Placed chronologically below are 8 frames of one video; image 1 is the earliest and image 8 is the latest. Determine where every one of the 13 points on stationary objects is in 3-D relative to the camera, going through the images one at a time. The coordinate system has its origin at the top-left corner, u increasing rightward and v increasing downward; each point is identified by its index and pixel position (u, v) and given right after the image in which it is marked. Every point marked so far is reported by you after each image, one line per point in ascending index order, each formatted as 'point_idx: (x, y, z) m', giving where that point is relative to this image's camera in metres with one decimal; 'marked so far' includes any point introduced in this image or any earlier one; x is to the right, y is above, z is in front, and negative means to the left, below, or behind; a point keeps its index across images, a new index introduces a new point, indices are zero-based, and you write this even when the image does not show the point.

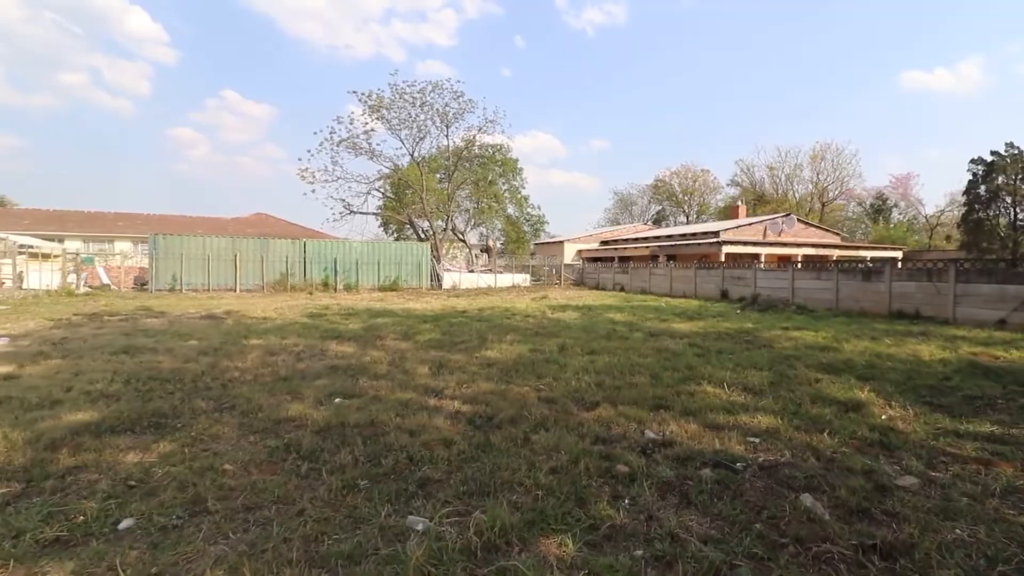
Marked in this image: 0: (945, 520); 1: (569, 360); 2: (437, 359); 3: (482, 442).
0: (+2.2, -1.1, +2.5) m
1: (+0.8, -0.9, +6.4) m
2: (-1.0, -0.9, +6.6) m
3: (-0.2, -1.1, +3.5) m
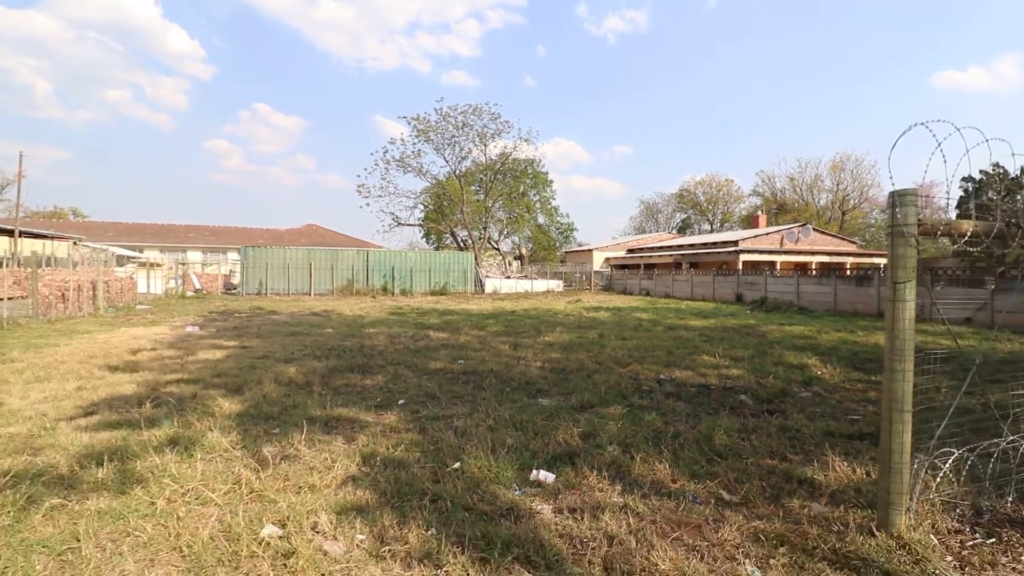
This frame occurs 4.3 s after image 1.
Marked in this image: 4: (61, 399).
0: (+2.9, -1.1, +4.8) m
1: (+1.7, -1.0, +8.8) m
2: (0.0, -1.0, +9.1) m
3: (+0.6, -1.1, +5.9) m
4: (-4.2, -1.0, +4.6) m
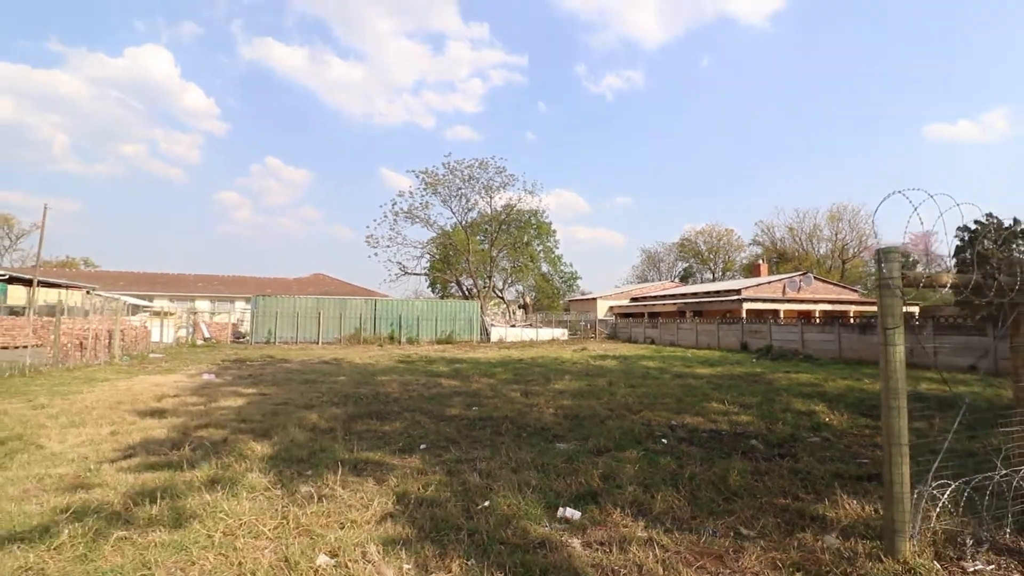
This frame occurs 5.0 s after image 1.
0: (+3.1, -1.6, +4.9) m
1: (+1.9, -1.9, +8.9) m
2: (+0.2, -1.9, +9.3) m
3: (+0.8, -1.7, +6.1) m
4: (-4.0, -1.5, +4.8) m
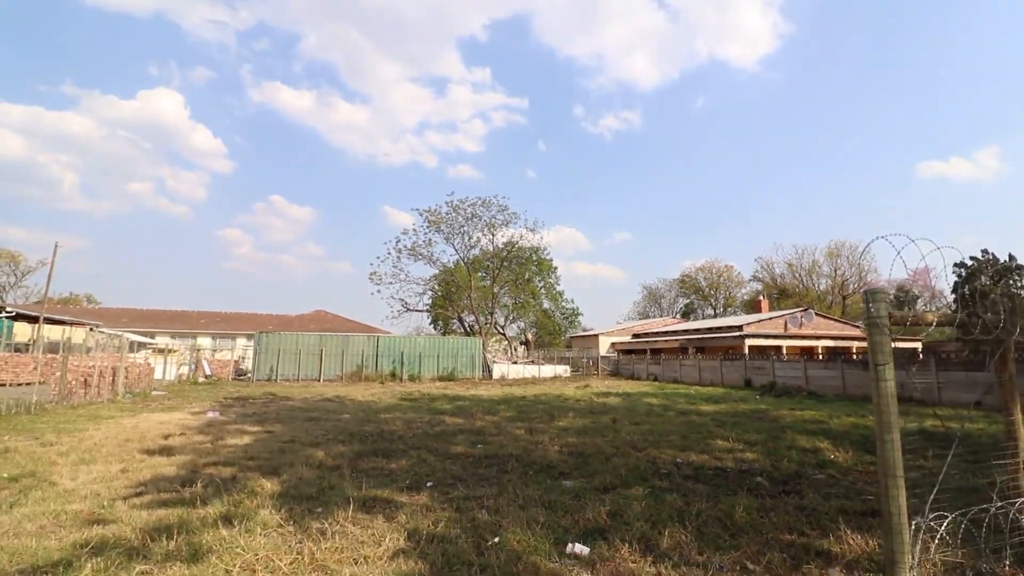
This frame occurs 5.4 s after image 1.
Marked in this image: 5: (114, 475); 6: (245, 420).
0: (+3.2, -2.0, +5.0) m
1: (+2.0, -2.5, +8.9) m
2: (+0.3, -2.6, +9.3) m
3: (+0.9, -2.2, +6.1) m
4: (-4.0, -1.9, +4.8) m
5: (-4.1, -1.9, +5.0) m
6: (-5.1, -2.6, +9.4) m
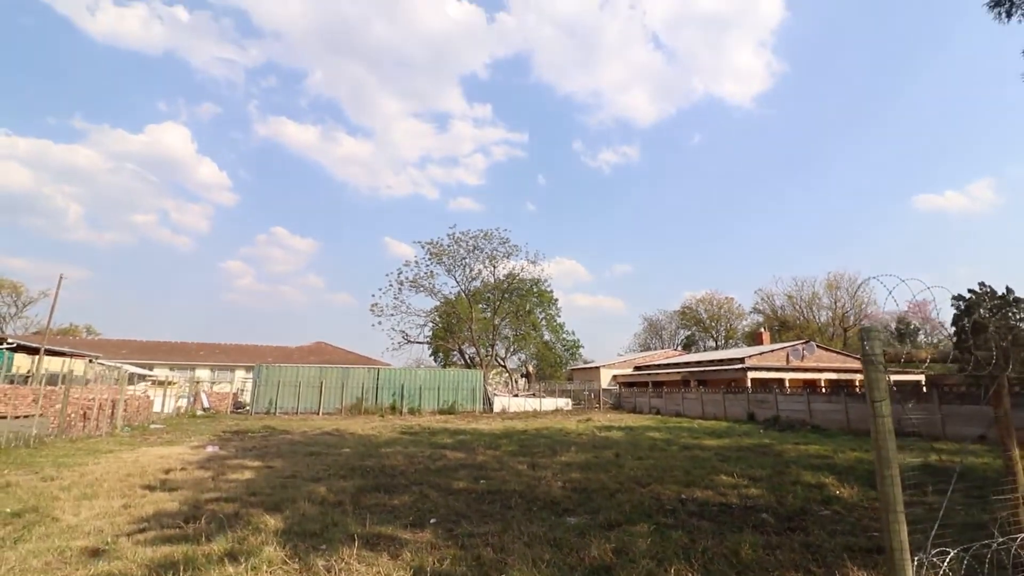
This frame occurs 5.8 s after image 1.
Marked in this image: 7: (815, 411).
0: (+3.2, -2.4, +4.9) m
1: (+2.1, -3.2, +8.9) m
2: (+0.3, -3.3, +9.2) m
3: (+0.9, -2.6, +6.0) m
4: (-3.9, -2.2, +4.8) m
5: (-4.0, -2.3, +4.9) m
6: (-5.1, -3.2, +9.3) m
7: (+10.0, -4.0, +16.0) m
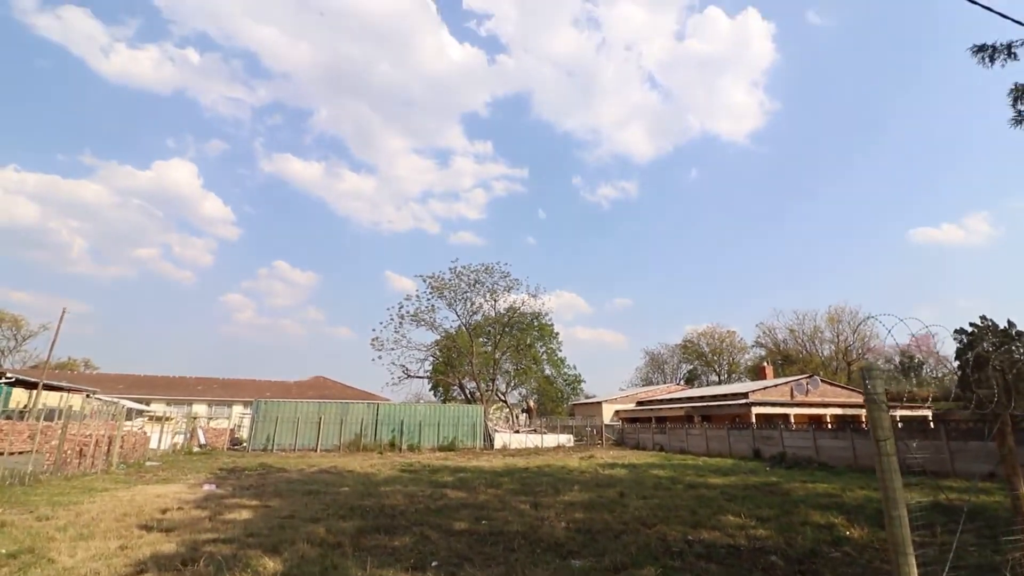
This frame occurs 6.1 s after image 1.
0: (+3.3, -2.7, +4.8) m
1: (+2.1, -3.8, +8.7) m
2: (+0.4, -3.9, +9.0) m
3: (+1.0, -3.0, +5.9) m
4: (-3.9, -2.6, +4.7) m
5: (-4.0, -2.6, +4.8) m
6: (-5.1, -3.9, +9.1) m
7: (+10.0, -5.2, +15.8) m
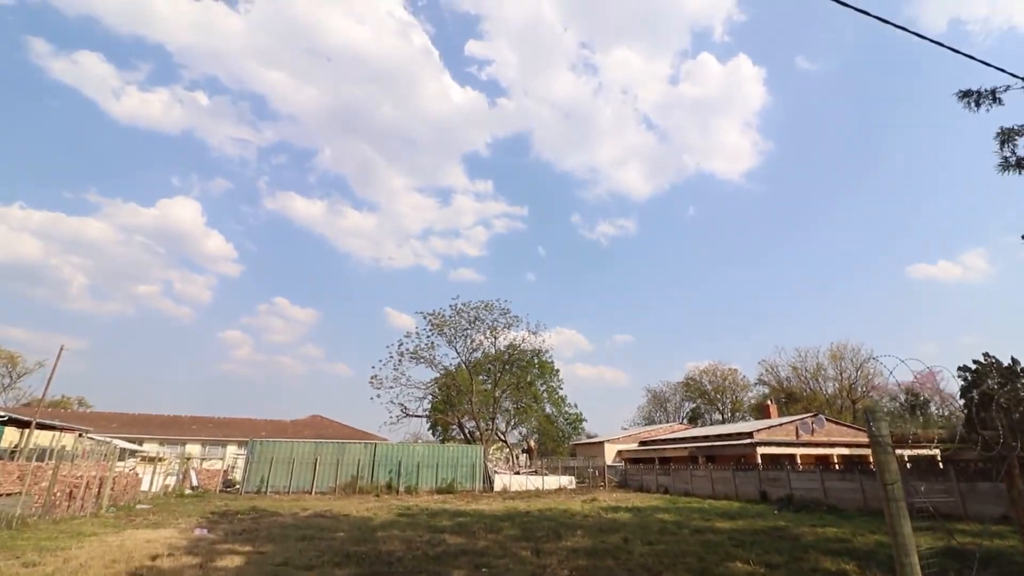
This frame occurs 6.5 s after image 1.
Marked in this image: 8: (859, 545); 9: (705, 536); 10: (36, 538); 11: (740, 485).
0: (+3.3, -3.1, +4.6) m
1: (+2.1, -4.5, +8.4) m
2: (+0.4, -4.6, +8.7) m
3: (+1.0, -3.5, +5.7) m
4: (-3.9, -3.0, +4.5) m
5: (-4.0, -3.0, +4.7) m
6: (-5.1, -4.6, +8.8) m
7: (+10.1, -6.4, +15.4) m
8: (+6.2, -4.6, +8.7) m
9: (+3.8, -4.9, +9.6) m
10: (-8.2, -4.3, +8.4) m
11: (+9.0, -7.7, +19.1) m
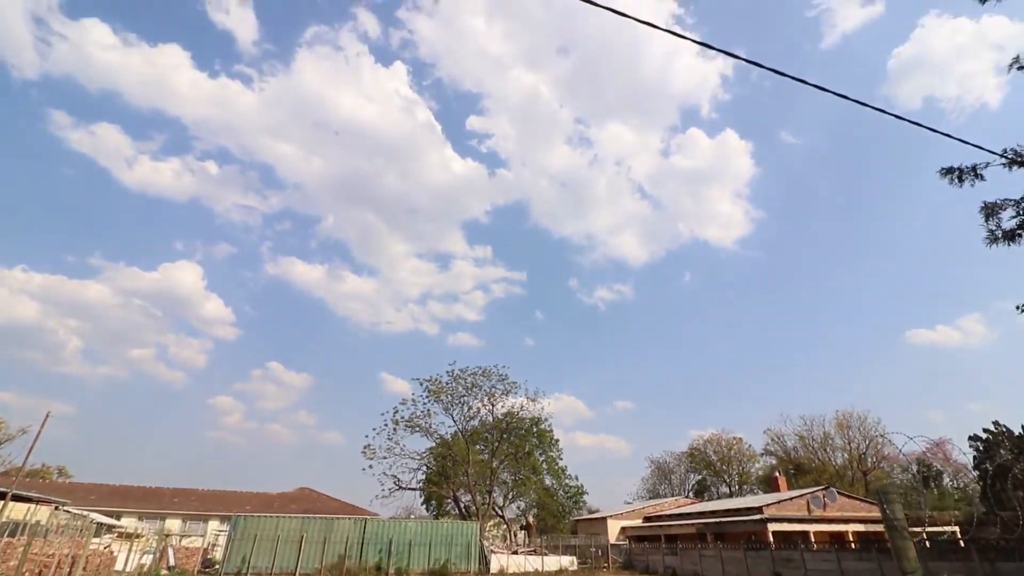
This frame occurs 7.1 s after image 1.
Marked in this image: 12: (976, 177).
0: (+3.3, -3.8, +4.2) m
1: (+2.1, -5.6, +7.7) m
2: (+0.3, -5.8, +8.0) m
3: (+0.9, -4.3, +5.2) m
4: (-3.9, -3.6, +4.1) m
5: (-4.0, -3.7, +4.2) m
6: (-5.1, -5.8, +8.1) m
7: (+10.0, -8.4, +14.4) m
8: (+6.2, -5.8, +8.0) m
9: (+3.8, -6.2, +8.9) m
10: (-8.3, -5.4, +7.7) m
11: (+8.9, -10.3, +18.0) m
12: (+7.7, +1.9, +8.2) m
